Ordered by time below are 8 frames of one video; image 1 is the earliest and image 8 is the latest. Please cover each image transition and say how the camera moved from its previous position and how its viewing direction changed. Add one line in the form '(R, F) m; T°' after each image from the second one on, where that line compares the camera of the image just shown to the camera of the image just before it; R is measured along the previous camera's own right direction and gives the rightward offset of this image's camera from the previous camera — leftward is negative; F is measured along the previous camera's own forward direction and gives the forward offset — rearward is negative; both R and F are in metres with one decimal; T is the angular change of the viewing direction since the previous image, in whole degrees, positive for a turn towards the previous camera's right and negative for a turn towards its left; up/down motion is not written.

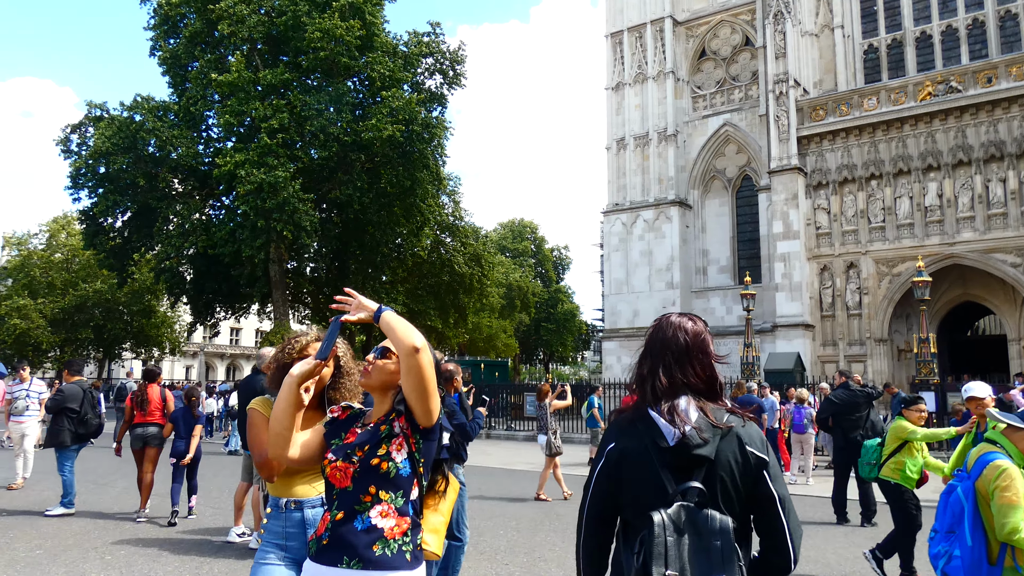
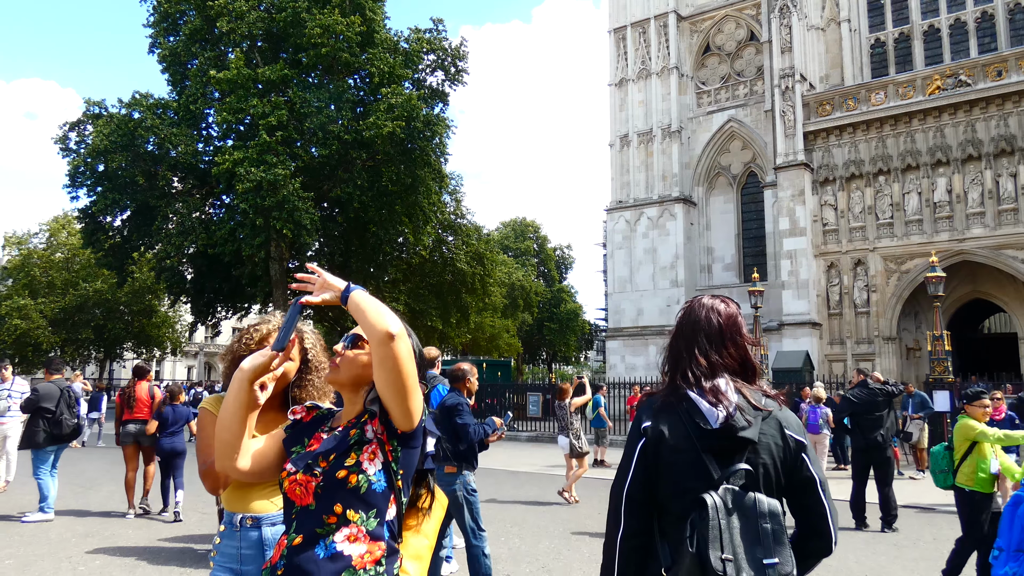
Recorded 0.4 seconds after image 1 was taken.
(0.0, +0.4) m; 0°
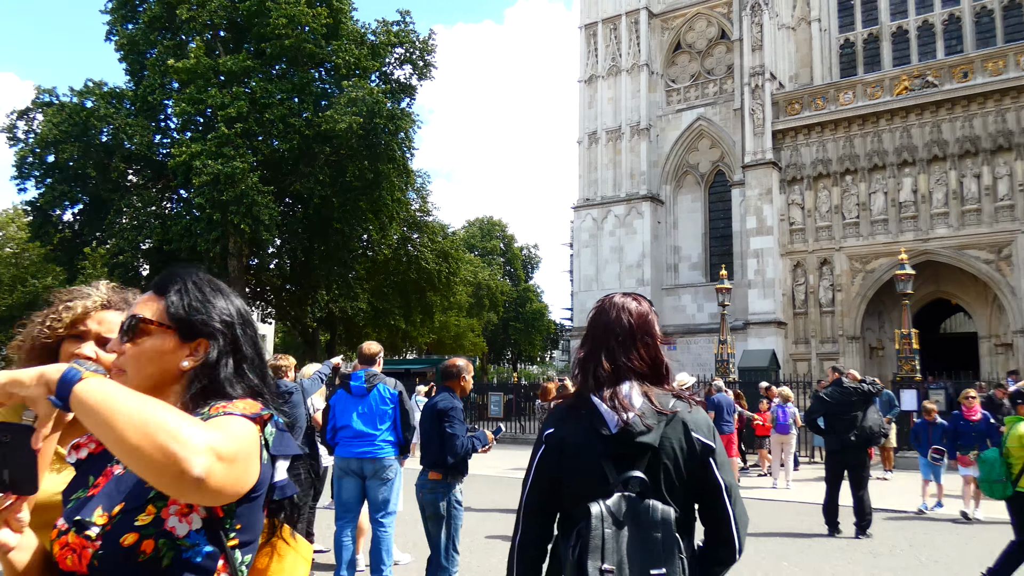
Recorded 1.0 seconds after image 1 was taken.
(0.0, +0.5) m; +2°
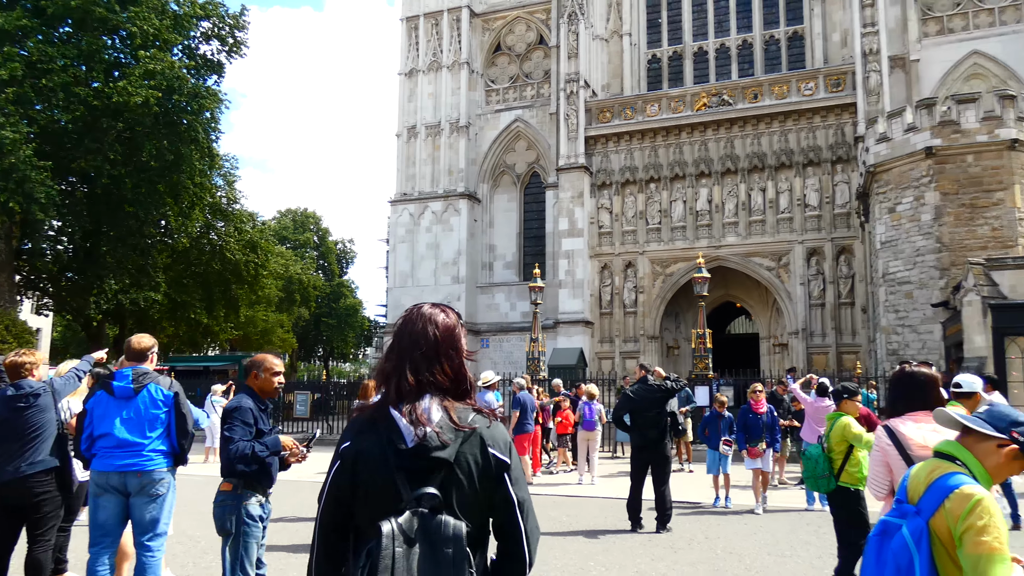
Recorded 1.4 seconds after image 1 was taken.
(+0.1, +0.3) m; +13°
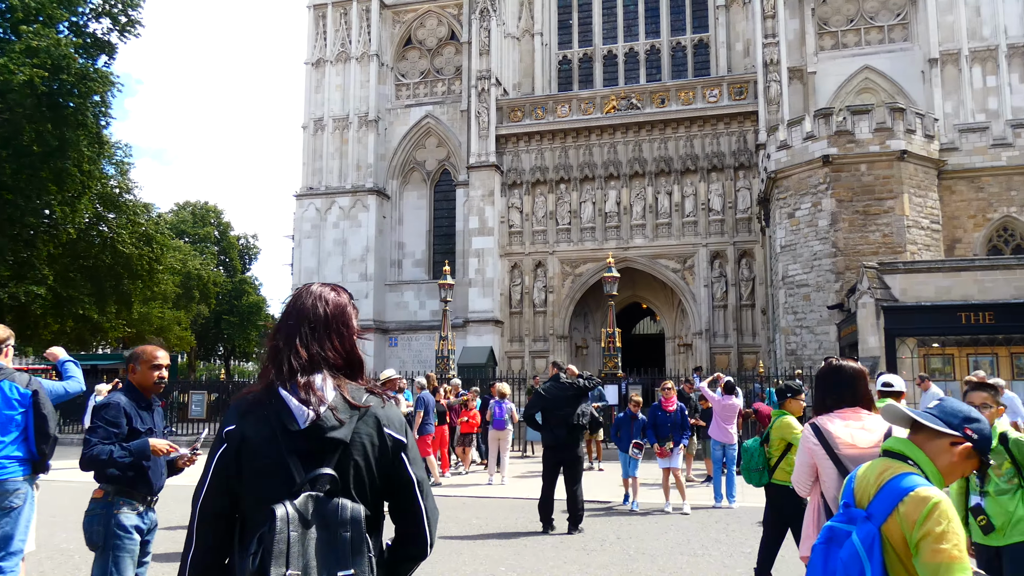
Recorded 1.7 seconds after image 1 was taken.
(0.0, +0.3) m; +7°
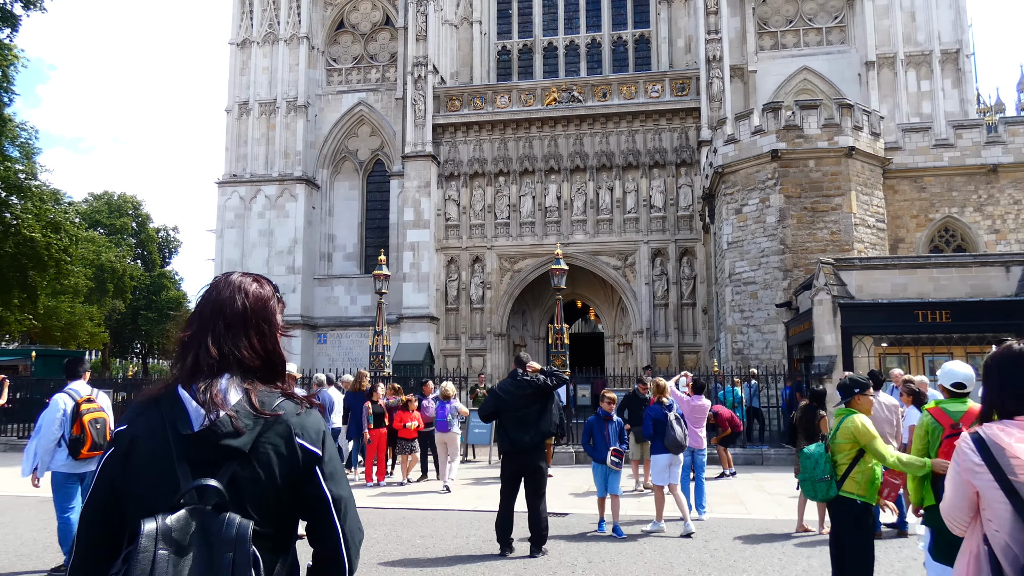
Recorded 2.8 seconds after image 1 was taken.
(-0.2, +1.0) m; +5°
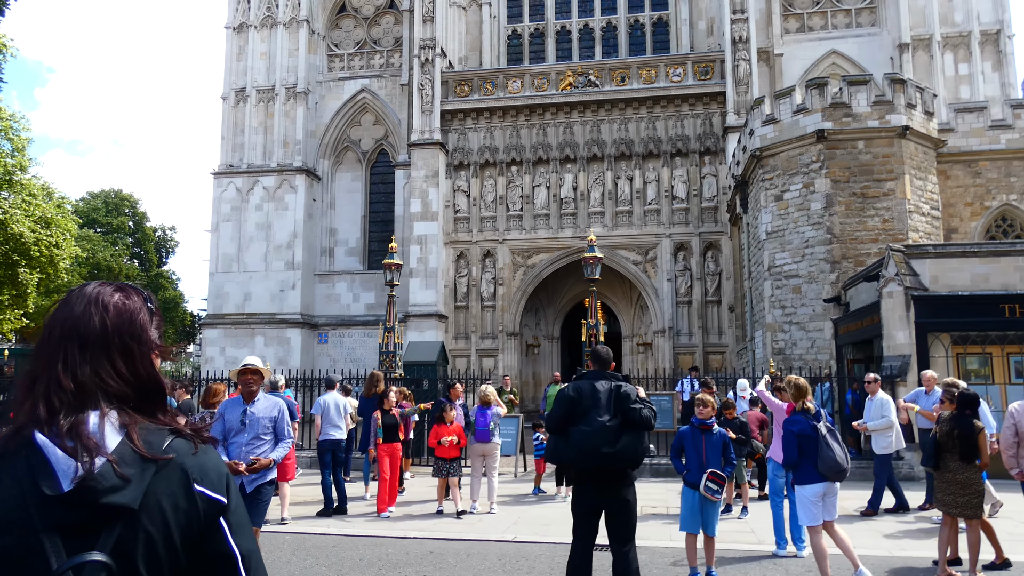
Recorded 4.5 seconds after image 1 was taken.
(-0.4, +1.5) m; 0°
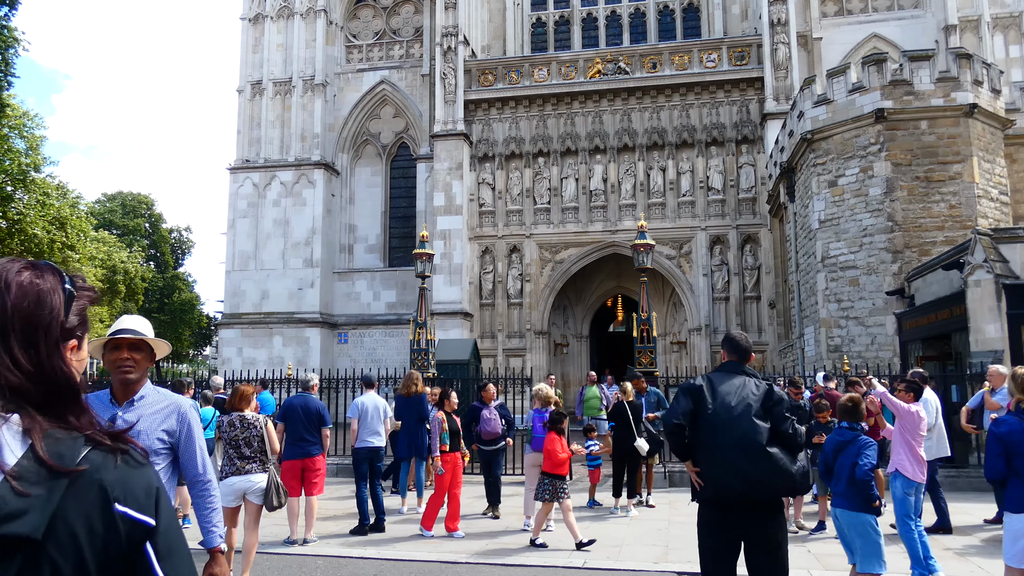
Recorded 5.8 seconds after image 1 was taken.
(-0.4, +1.1) m; -1°
